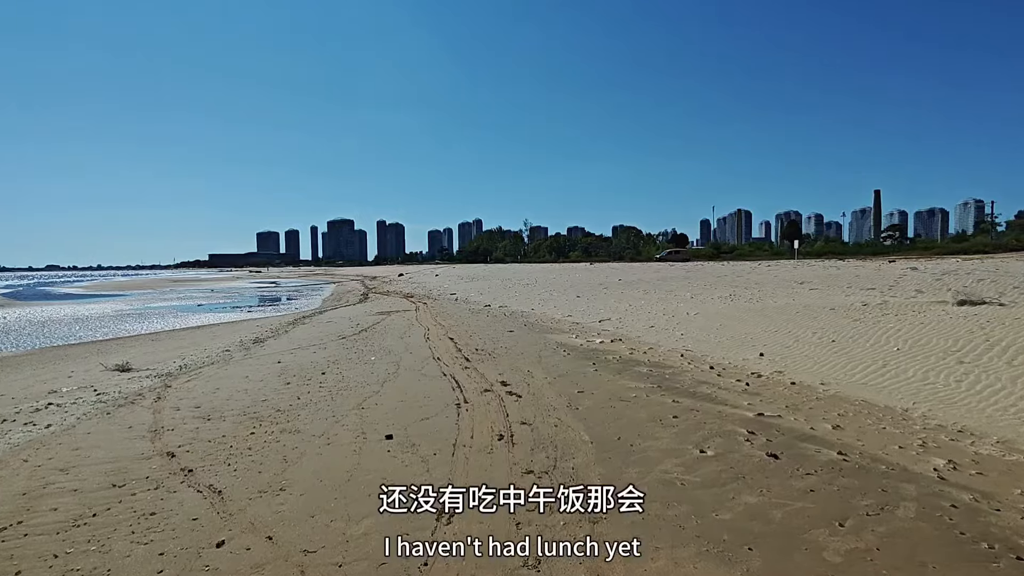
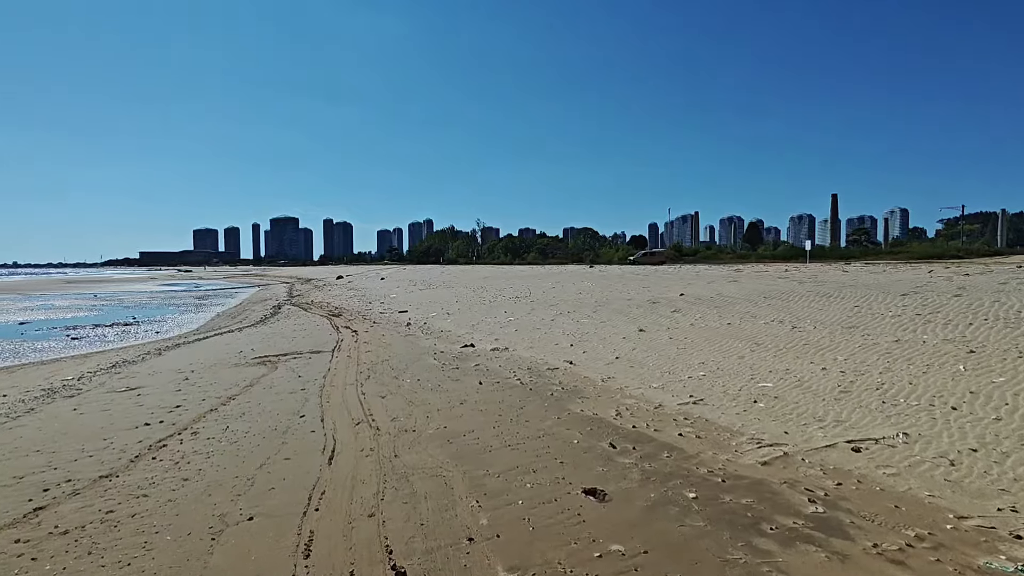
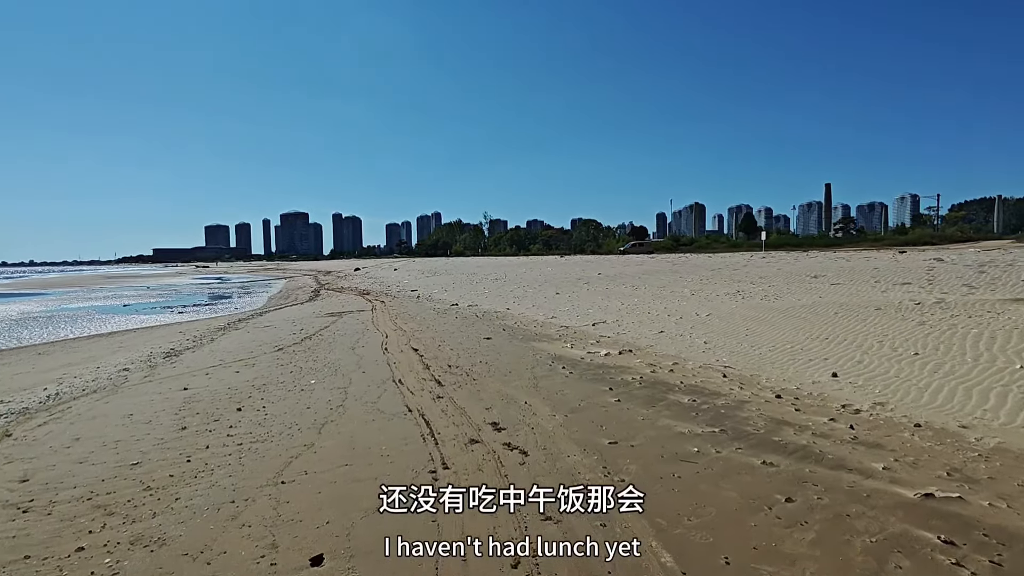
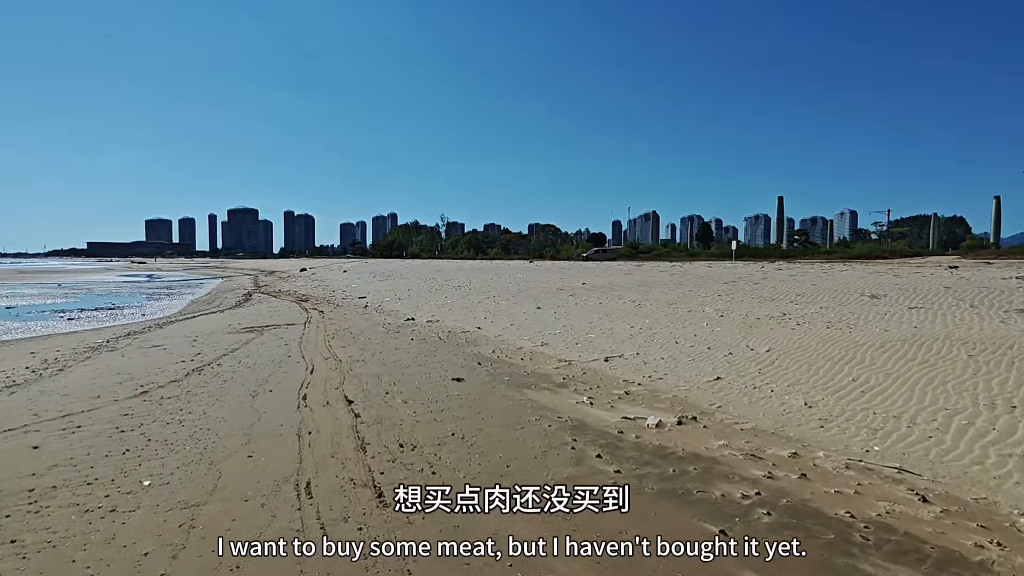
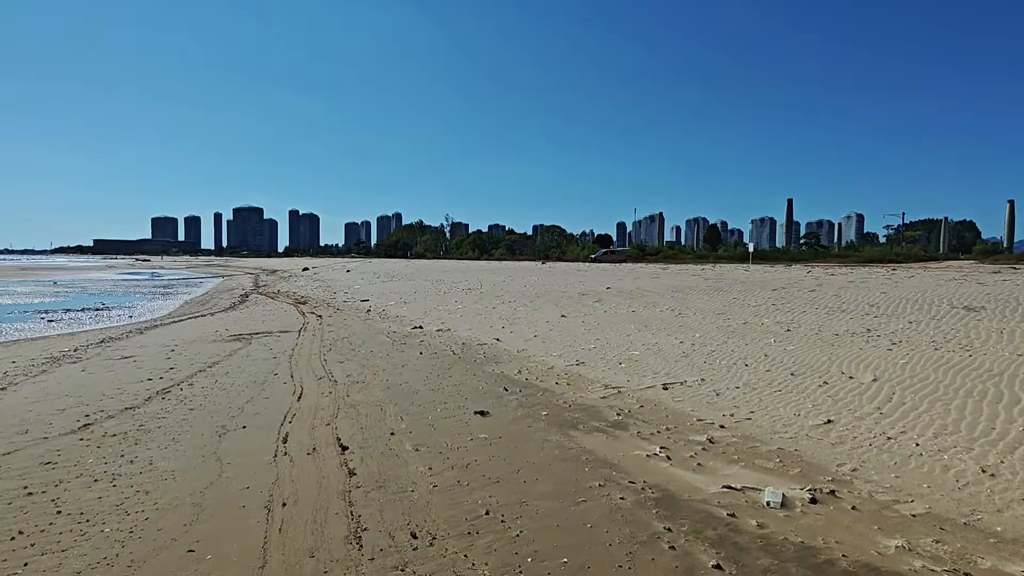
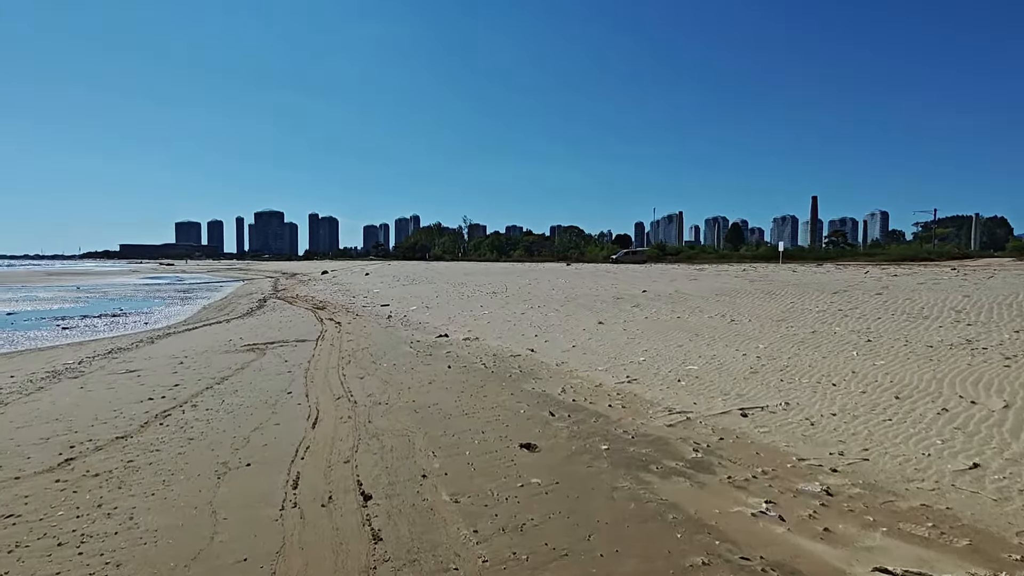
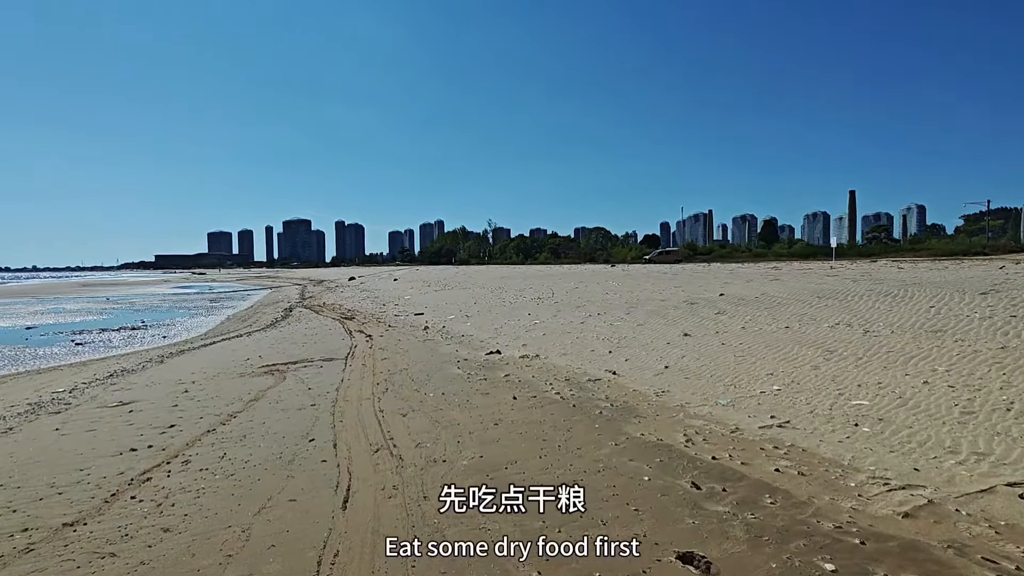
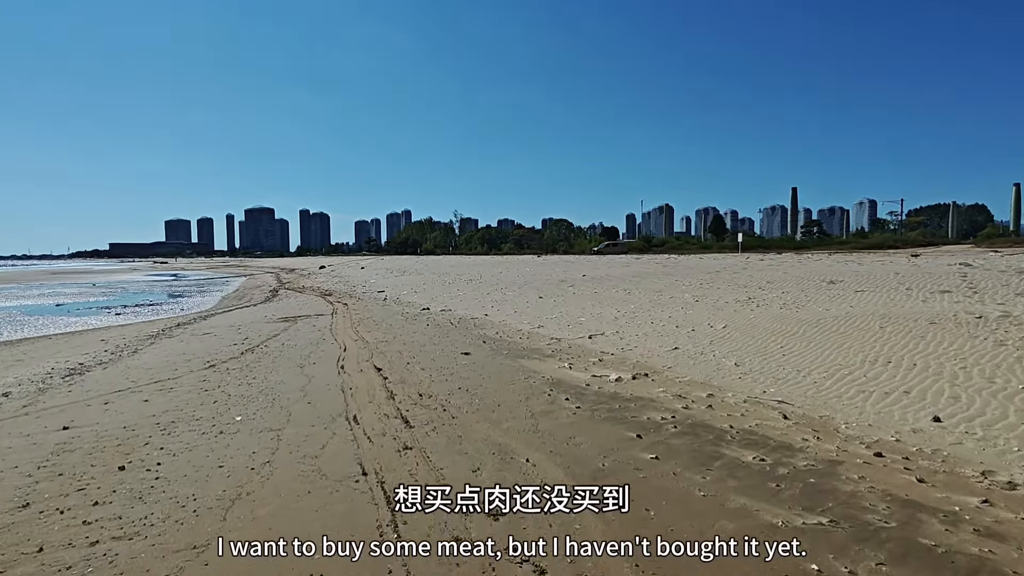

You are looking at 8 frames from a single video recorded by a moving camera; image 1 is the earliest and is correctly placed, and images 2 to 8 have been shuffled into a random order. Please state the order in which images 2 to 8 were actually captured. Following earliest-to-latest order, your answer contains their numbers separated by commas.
3, 8, 4, 5, 6, 2, 7
